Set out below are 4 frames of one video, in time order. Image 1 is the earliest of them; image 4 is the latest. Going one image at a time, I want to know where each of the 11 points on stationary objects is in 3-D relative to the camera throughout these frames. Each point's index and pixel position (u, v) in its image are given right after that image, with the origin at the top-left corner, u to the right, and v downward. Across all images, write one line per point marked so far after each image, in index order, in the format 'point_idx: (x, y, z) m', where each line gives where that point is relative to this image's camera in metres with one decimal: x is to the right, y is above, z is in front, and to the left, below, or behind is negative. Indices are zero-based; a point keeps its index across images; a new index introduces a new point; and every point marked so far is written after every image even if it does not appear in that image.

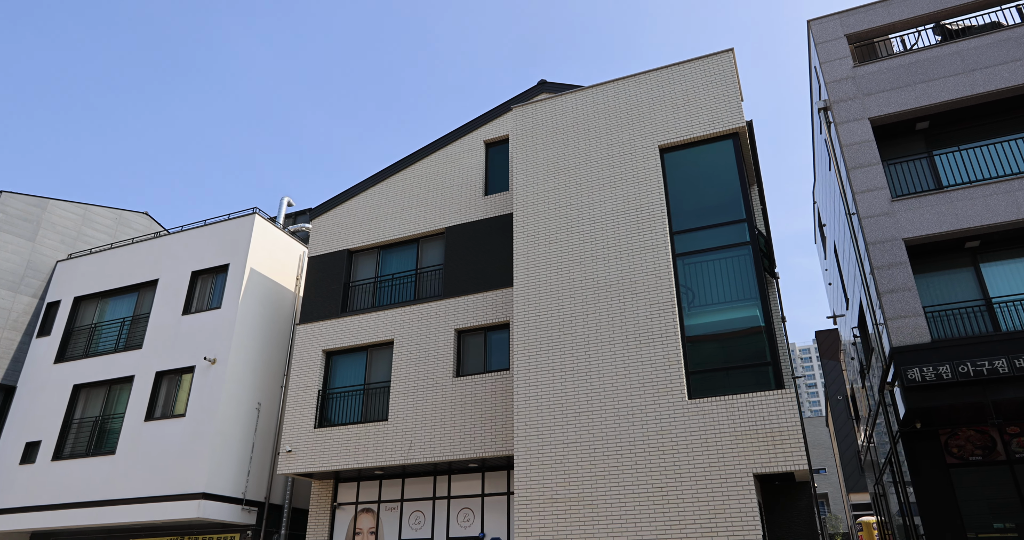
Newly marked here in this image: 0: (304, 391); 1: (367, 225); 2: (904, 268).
0: (-4.9, -2.9, +16.7) m
1: (-3.8, +1.2, +18.2) m
2: (+6.9, 0.0, +12.4) m
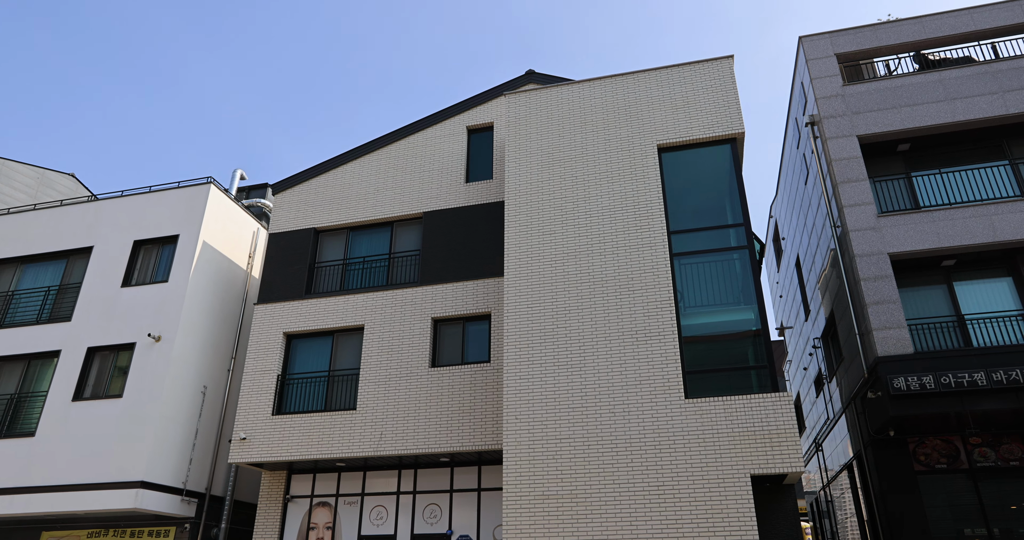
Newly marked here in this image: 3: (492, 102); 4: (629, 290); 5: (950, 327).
0: (-5.6, -2.3, +15.7) m
1: (-4.3, +1.7, +17.3) m
2: (+6.9, -0.2, +12.9) m
3: (-0.5, +4.2, +17.4) m
4: (+2.2, -0.4, +13.0) m
5: (+8.2, -1.1, +13.0) m
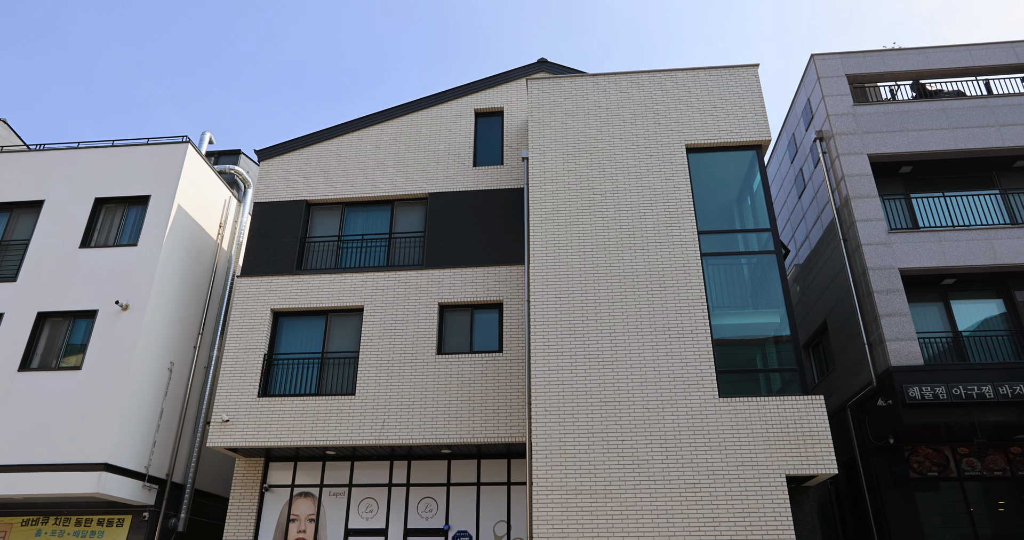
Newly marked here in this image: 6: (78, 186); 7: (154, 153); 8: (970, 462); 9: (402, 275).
0: (-5.5, -1.7, +14.5) m
1: (-4.2, +2.2, +16.3) m
2: (+7.4, -0.5, +13.4) m
3: (-0.2, +4.4, +16.9) m
4: (+2.7, -0.3, +13.0) m
5: (+8.6, -1.4, +13.8) m
6: (-10.1, +1.9, +16.3) m
7: (-8.4, +2.7, +16.5) m
8: (+9.0, -3.7, +13.7) m
9: (-2.3, -0.1, +14.9) m
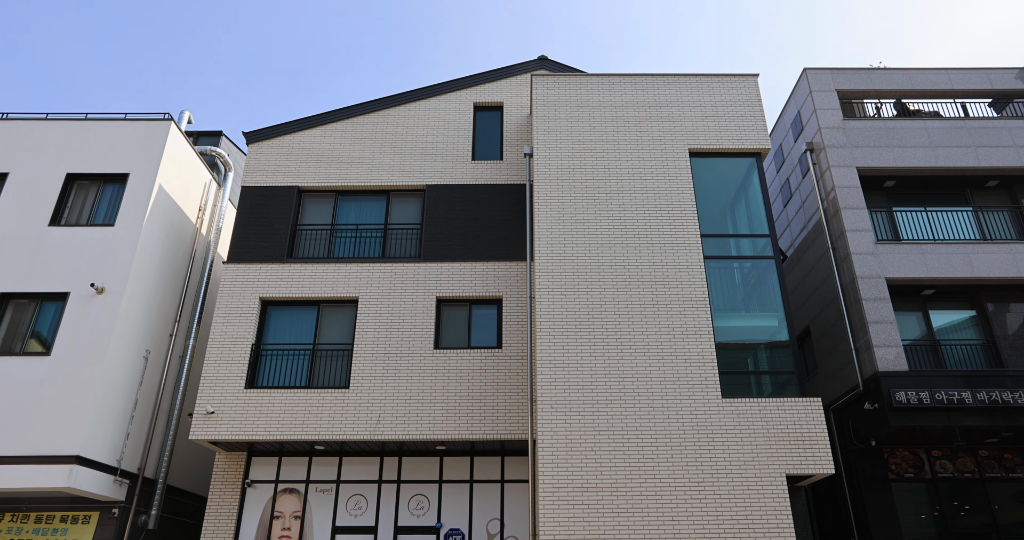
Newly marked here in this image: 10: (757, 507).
0: (-5.5, -1.4, +13.9) m
1: (-4.3, +2.4, +15.8) m
2: (+7.5, -0.7, +14.0) m
3: (-0.3, +4.5, +16.8) m
4: (+2.8, -0.3, +13.1) m
5: (+8.5, -1.6, +14.4) m
6: (-10.1, +2.4, +15.2) m
7: (-8.5, +3.1, +15.6) m
8: (+8.9, -4.0, +14.4) m
9: (-2.4, +0.1, +14.6) m
10: (+4.0, -3.9, +11.5) m
